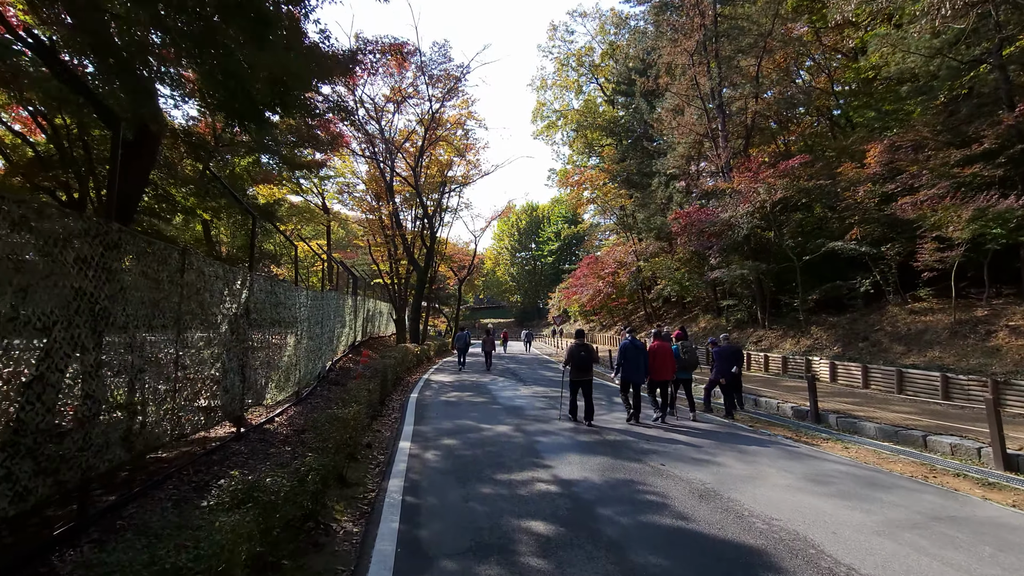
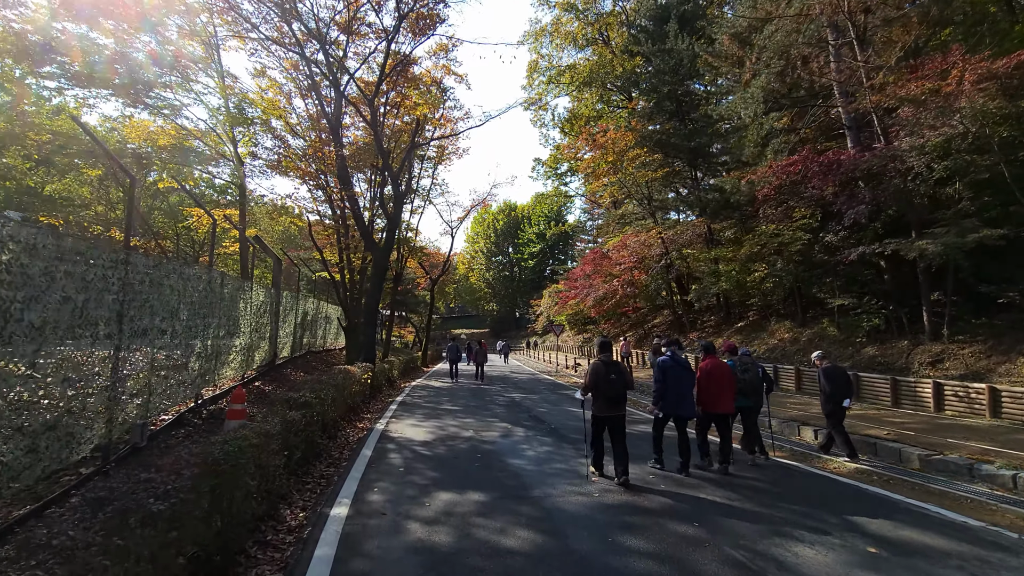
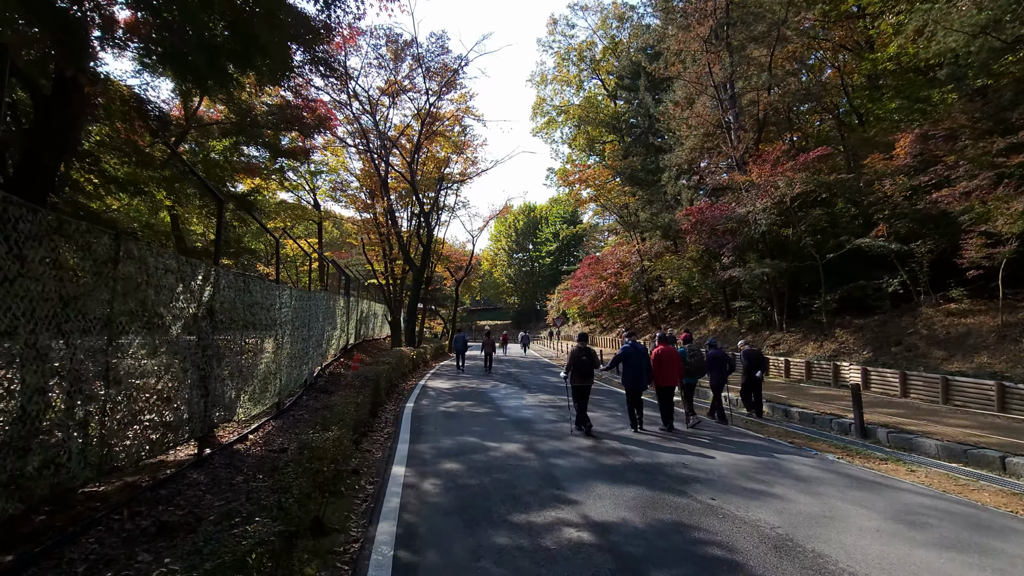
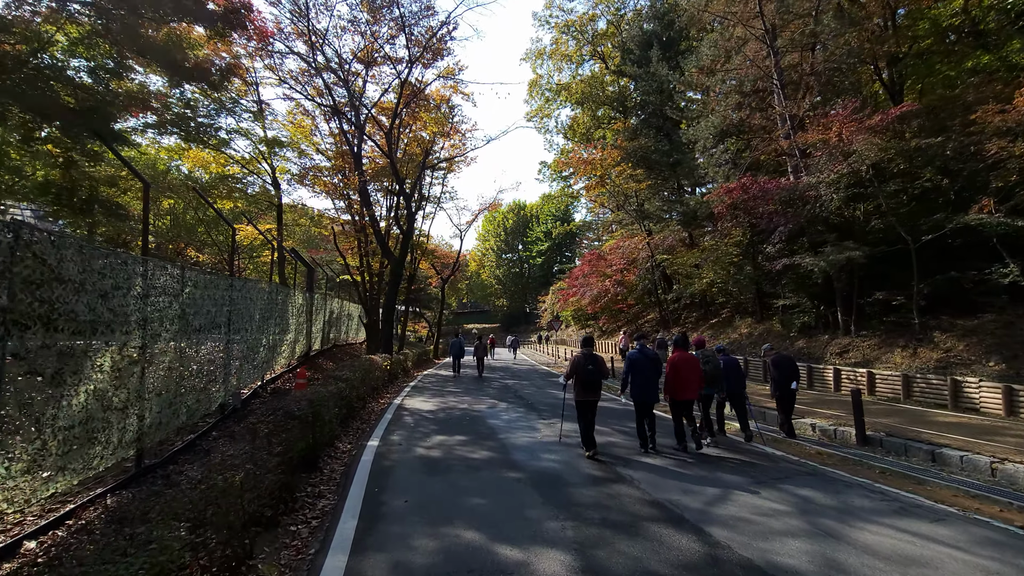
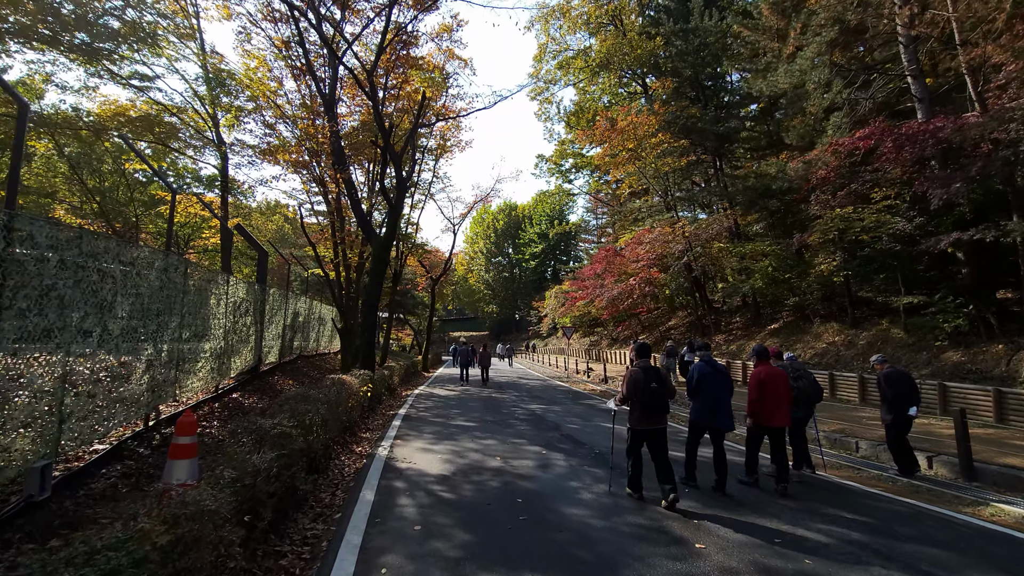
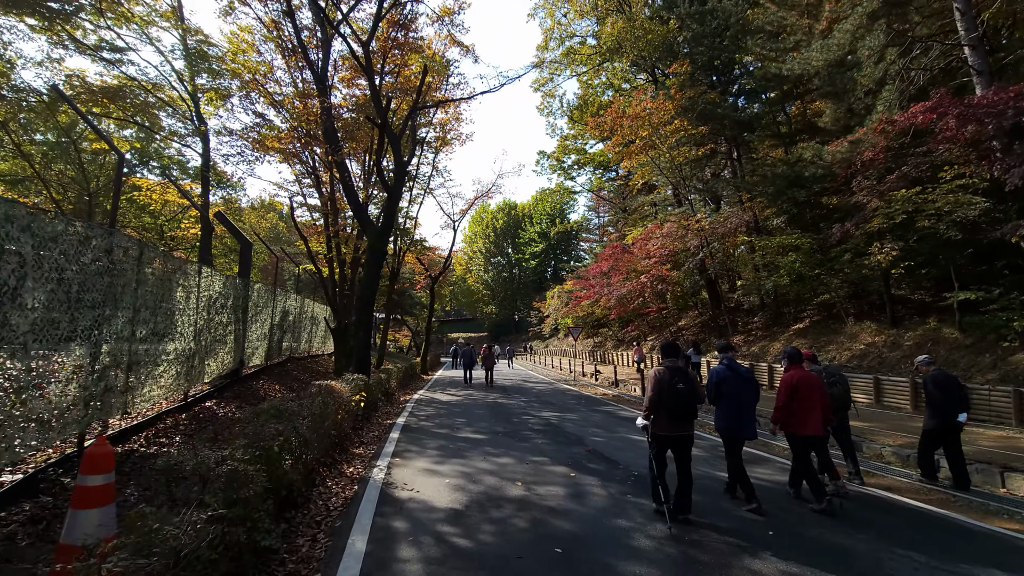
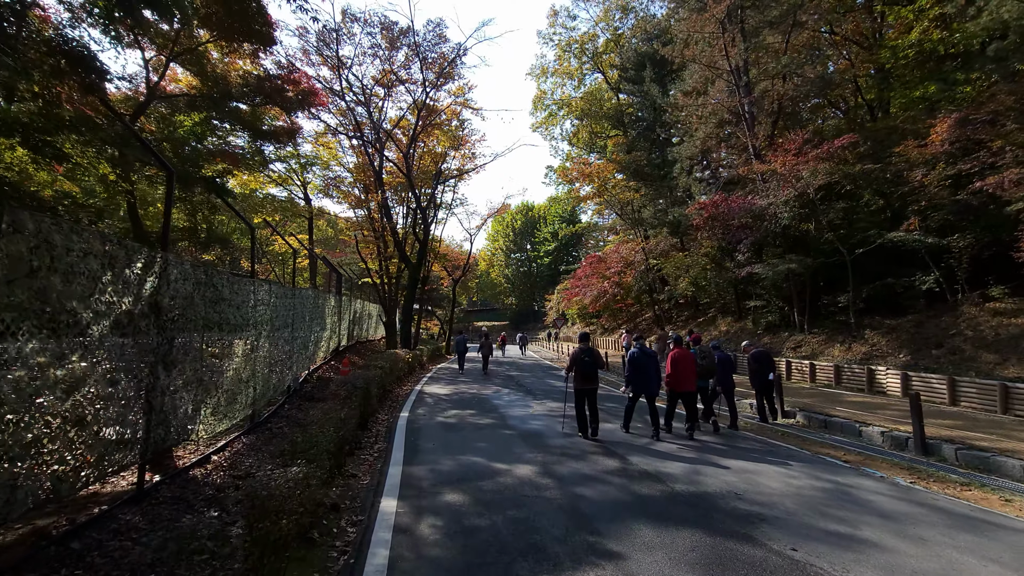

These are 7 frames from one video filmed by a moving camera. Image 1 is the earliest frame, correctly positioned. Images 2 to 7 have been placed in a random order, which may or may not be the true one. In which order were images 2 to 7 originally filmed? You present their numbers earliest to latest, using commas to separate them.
3, 7, 4, 2, 5, 6
